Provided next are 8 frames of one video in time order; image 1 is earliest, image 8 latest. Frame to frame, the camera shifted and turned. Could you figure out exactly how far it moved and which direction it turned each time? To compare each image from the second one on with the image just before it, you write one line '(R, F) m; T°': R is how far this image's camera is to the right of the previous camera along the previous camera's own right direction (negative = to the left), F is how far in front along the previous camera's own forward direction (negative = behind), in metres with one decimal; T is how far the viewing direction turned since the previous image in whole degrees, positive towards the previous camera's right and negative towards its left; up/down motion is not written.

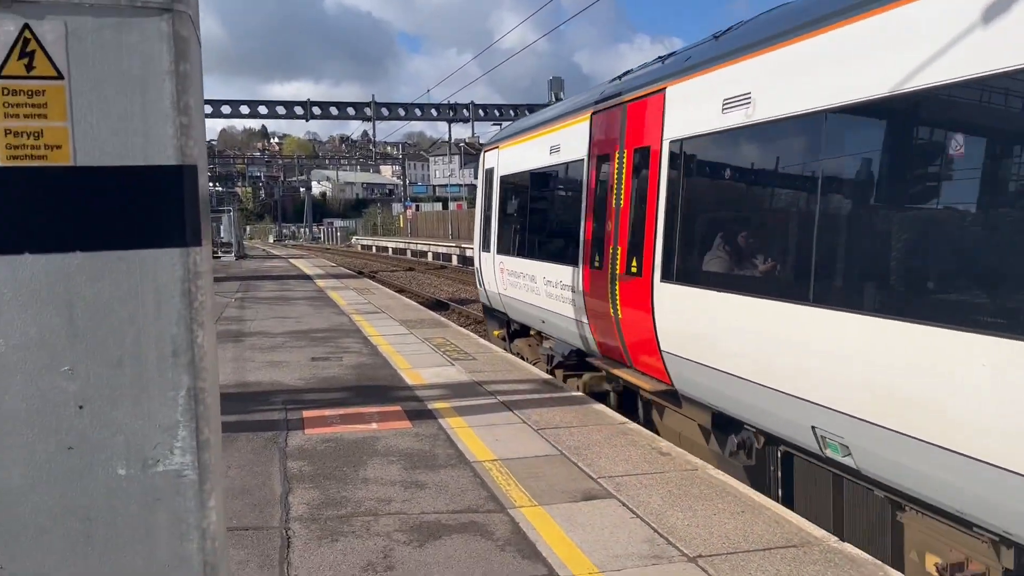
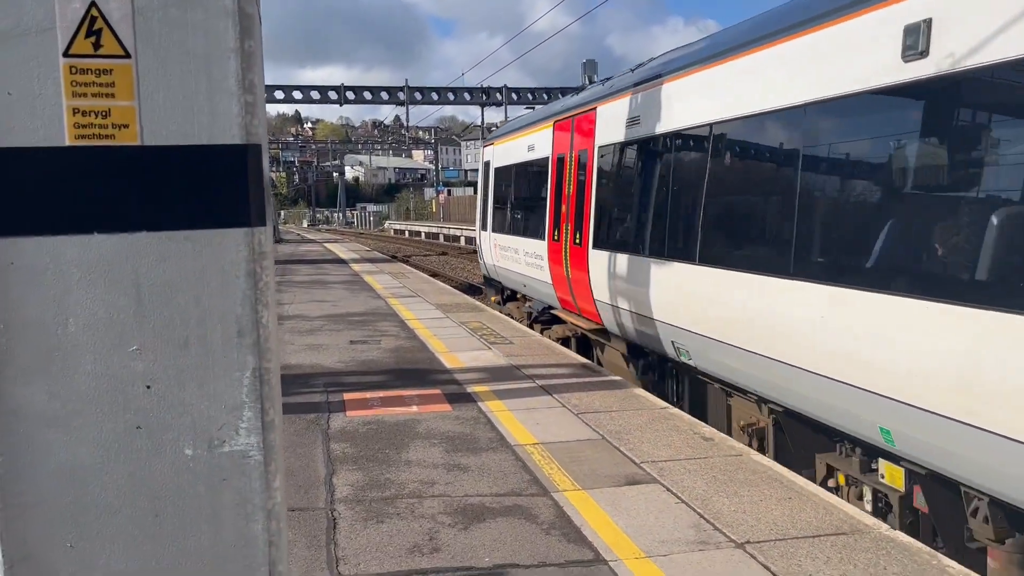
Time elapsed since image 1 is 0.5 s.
(-0.1, 0.0) m; -2°
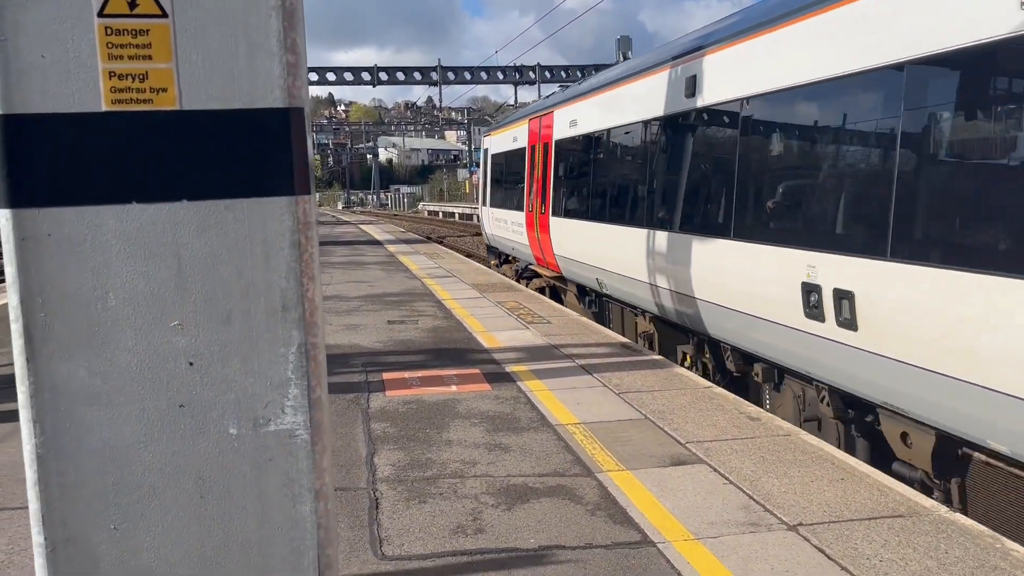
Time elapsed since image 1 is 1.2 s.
(0.0, +0.1) m; -2°
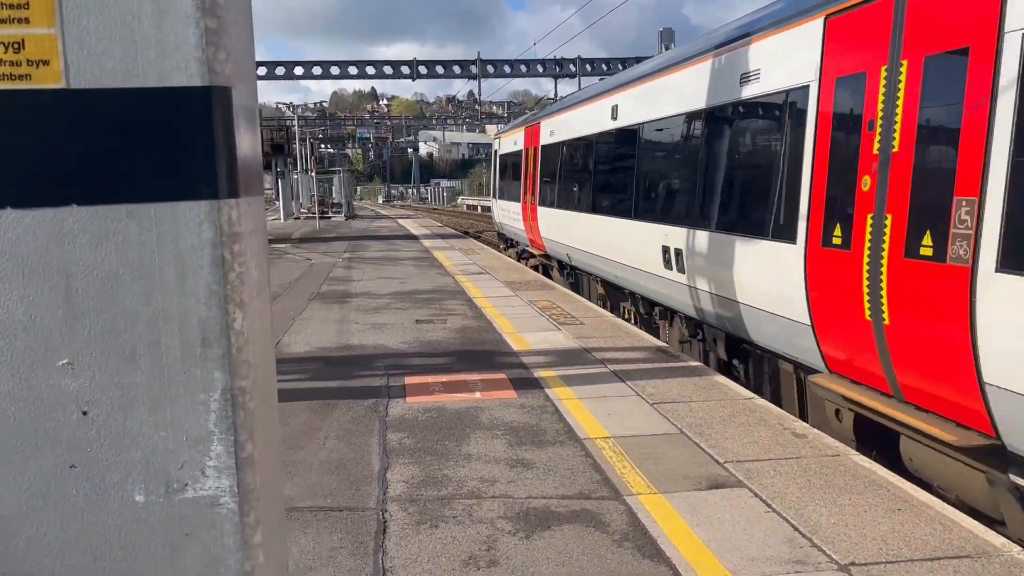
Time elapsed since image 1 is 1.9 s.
(+0.1, +0.4) m; -3°
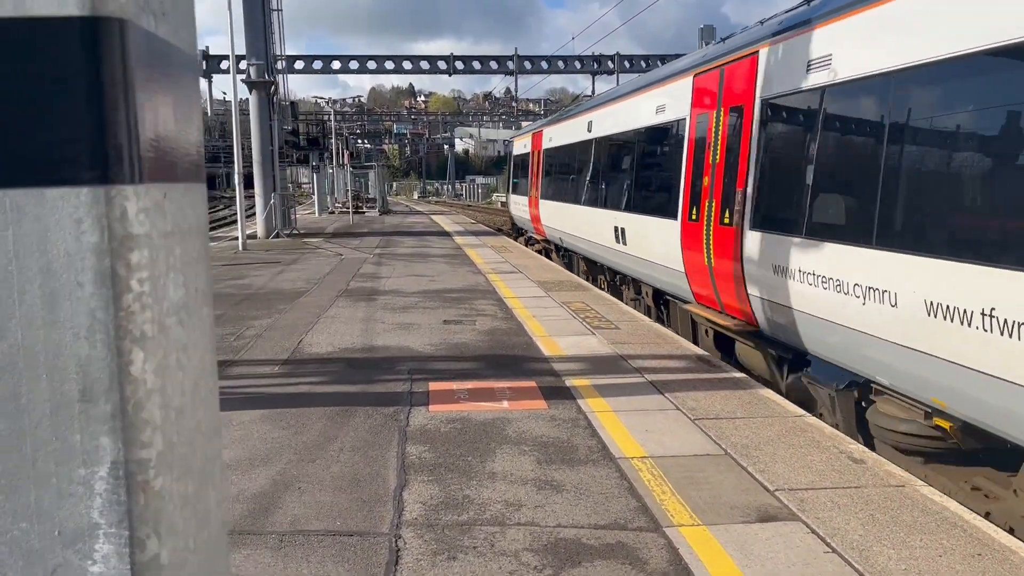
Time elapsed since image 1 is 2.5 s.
(0.0, +0.4) m; -2°
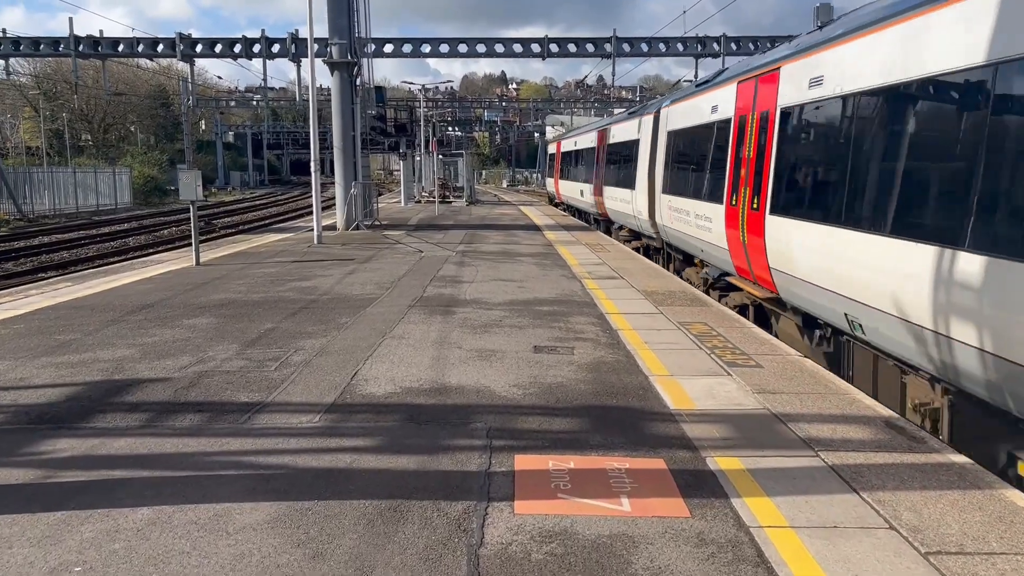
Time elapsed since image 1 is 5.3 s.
(-0.2, +2.0) m; -6°
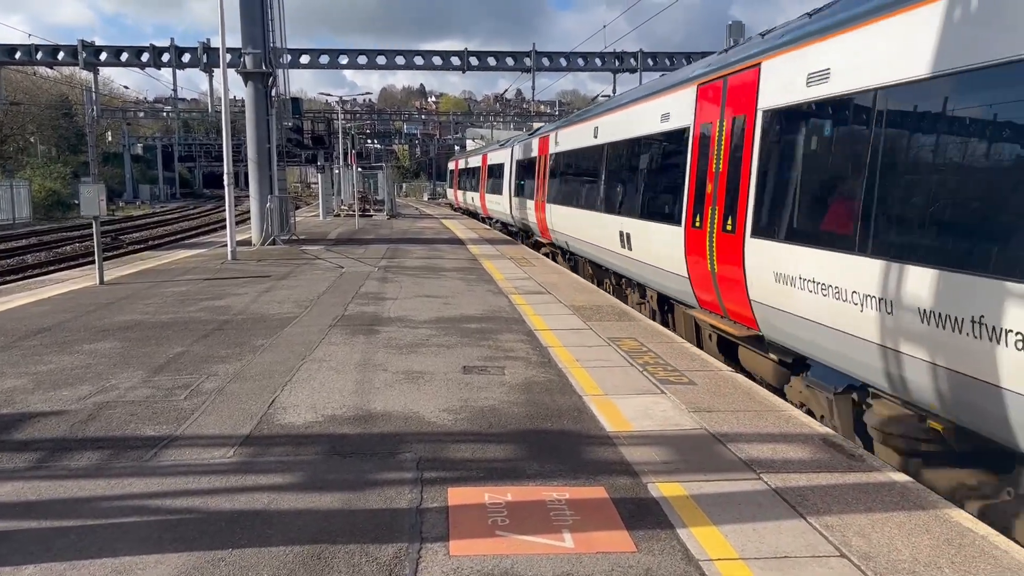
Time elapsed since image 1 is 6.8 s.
(-0.1, +0.3) m; +5°
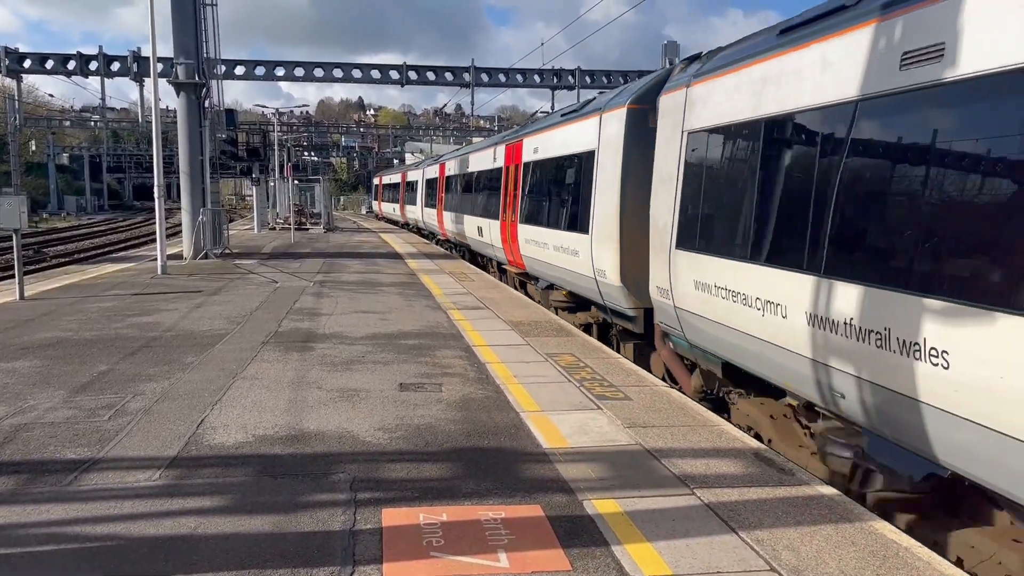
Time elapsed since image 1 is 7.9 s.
(0.0, 0.0) m; +4°
